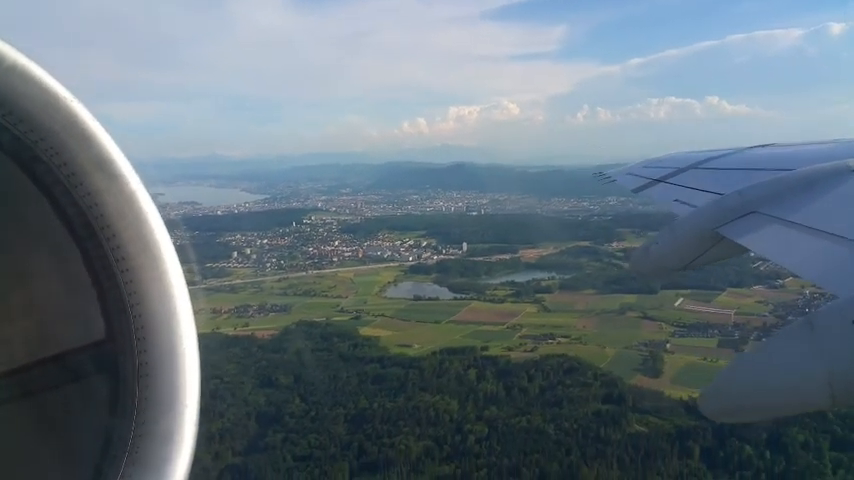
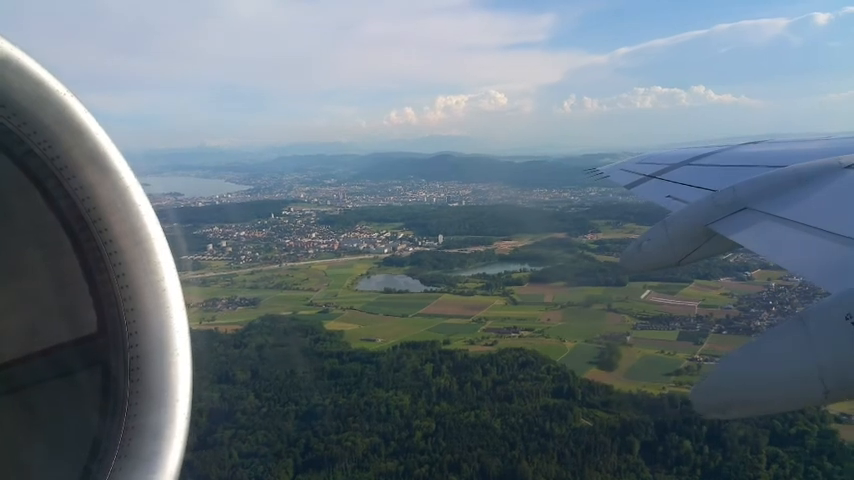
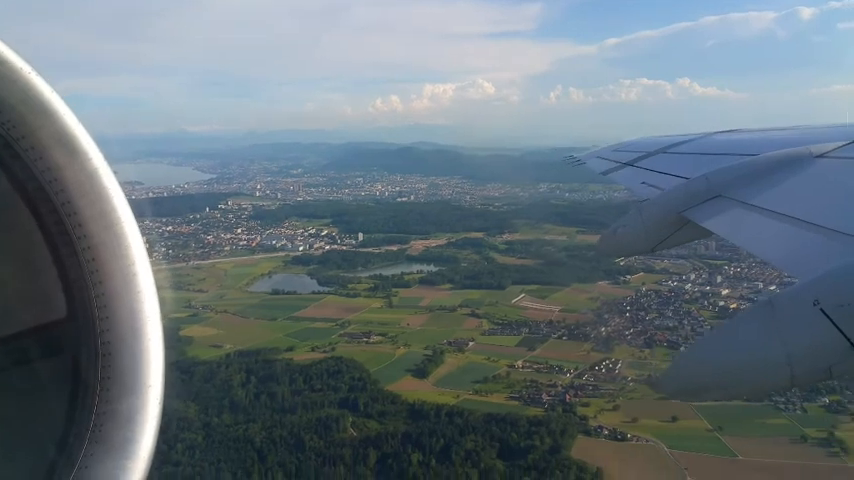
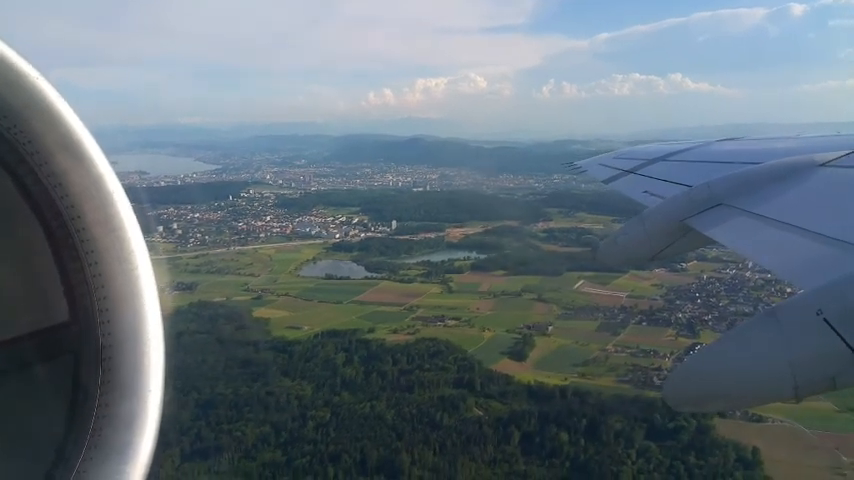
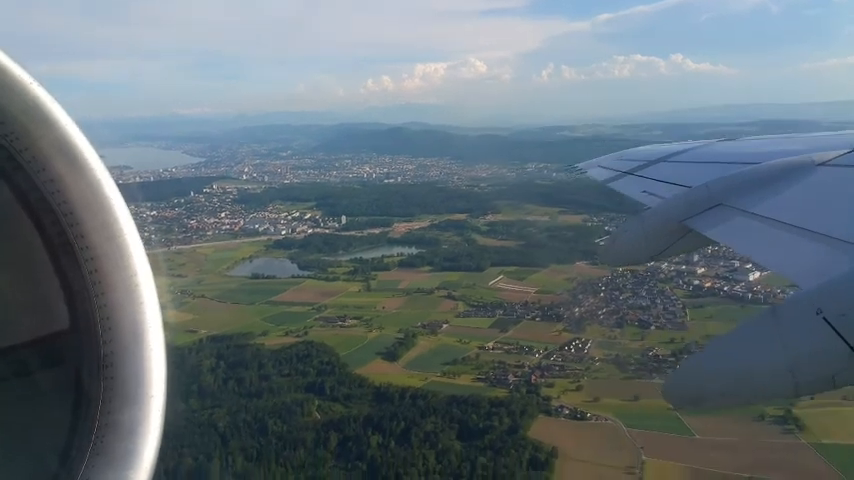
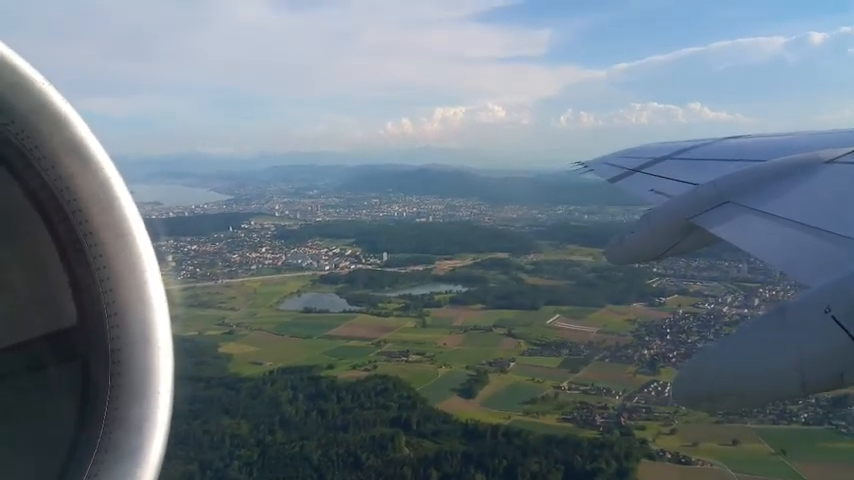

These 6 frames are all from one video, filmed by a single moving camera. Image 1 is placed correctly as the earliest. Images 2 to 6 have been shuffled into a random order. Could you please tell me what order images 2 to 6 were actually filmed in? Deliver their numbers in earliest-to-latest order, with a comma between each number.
2, 4, 6, 3, 5
